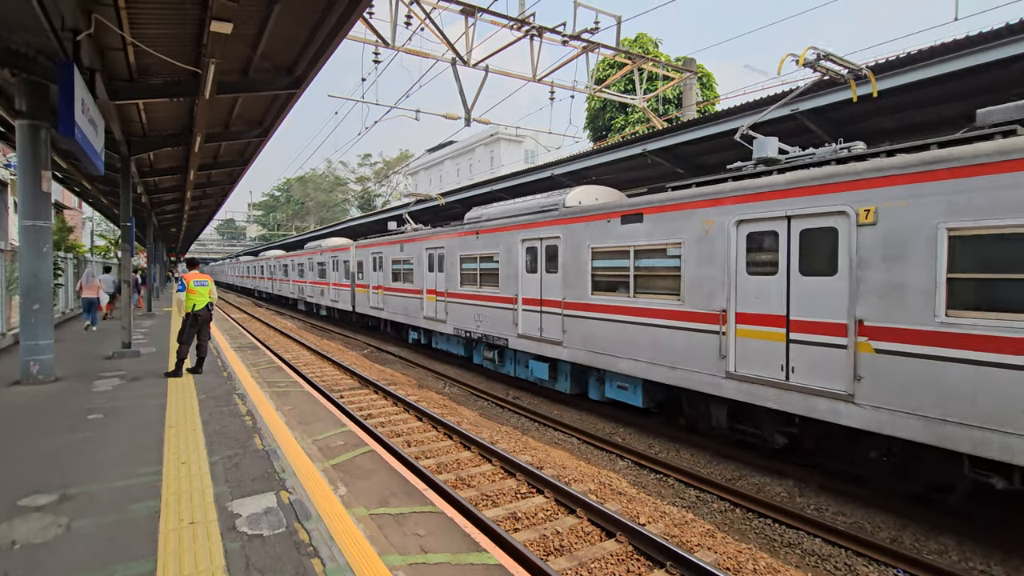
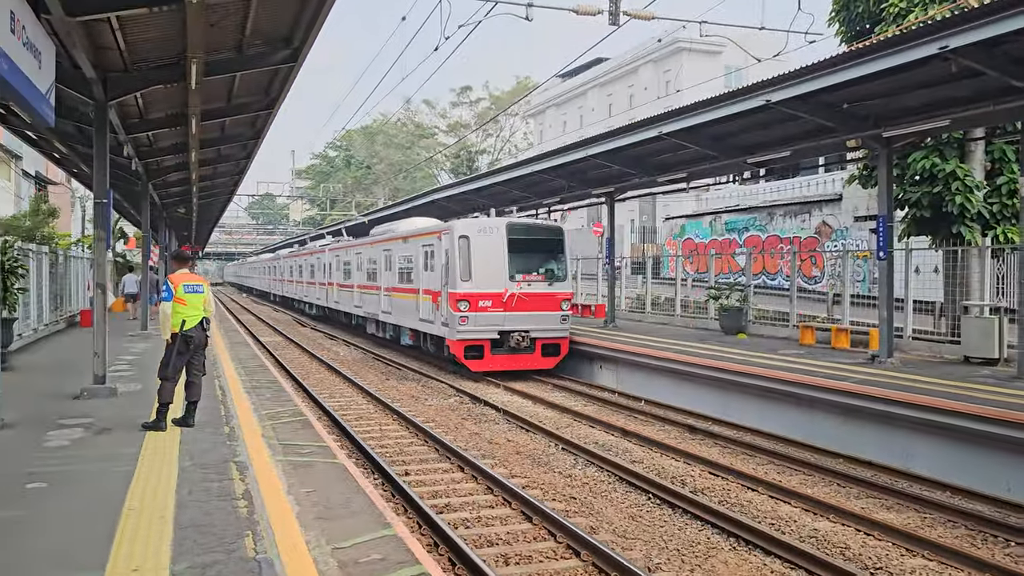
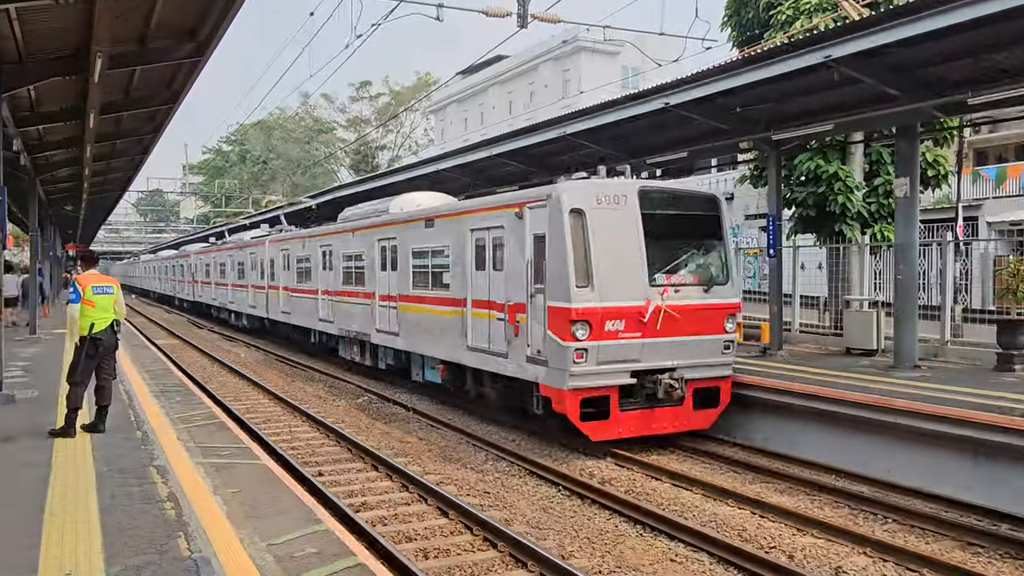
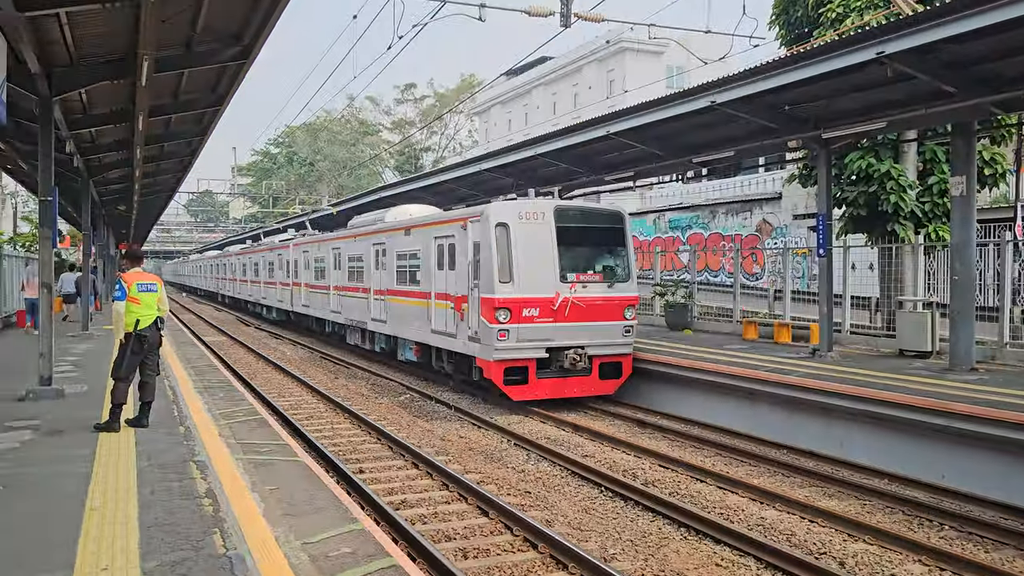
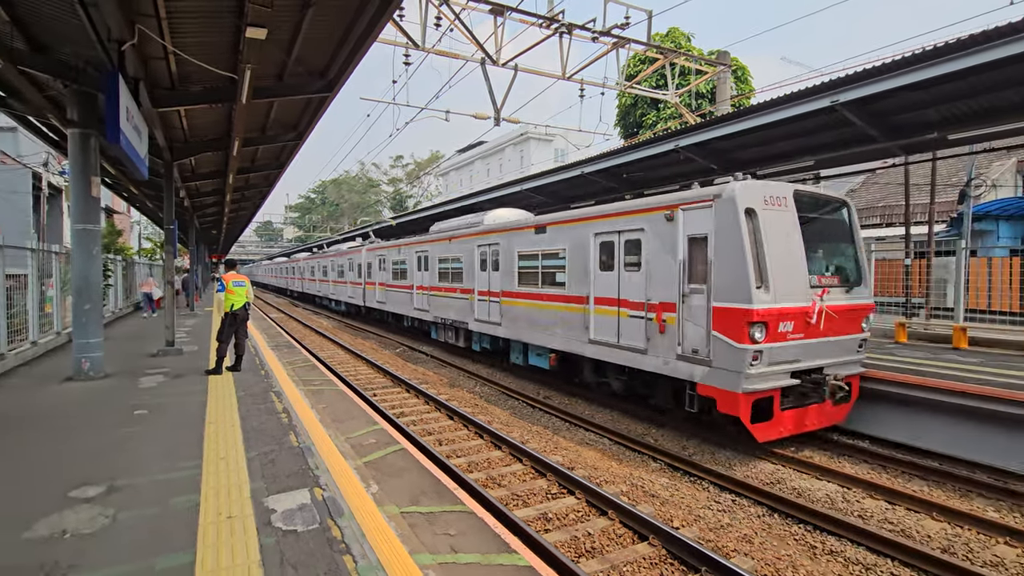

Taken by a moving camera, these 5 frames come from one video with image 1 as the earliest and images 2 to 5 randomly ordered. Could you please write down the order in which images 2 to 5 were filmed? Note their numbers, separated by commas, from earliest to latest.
5, 3, 4, 2
